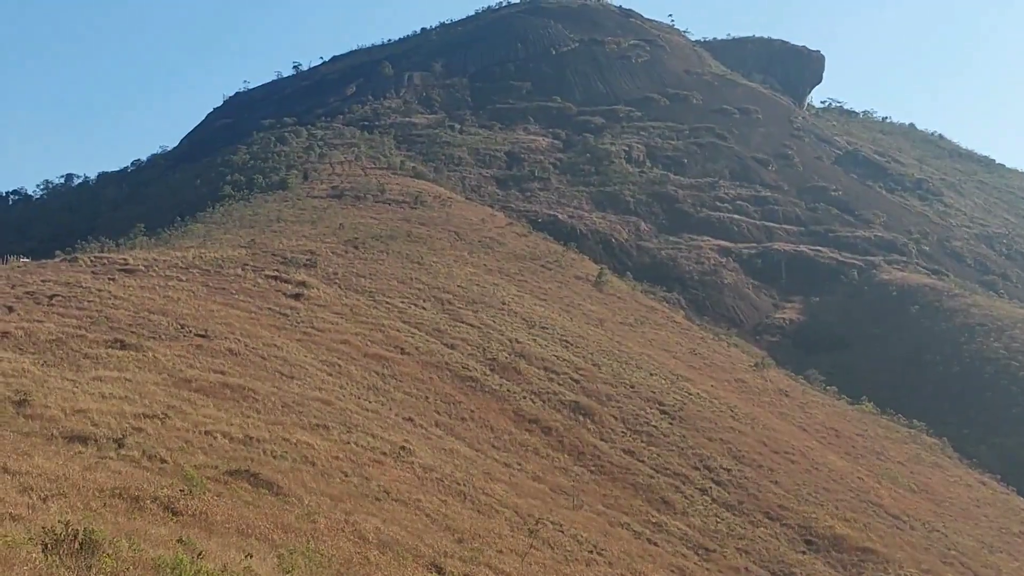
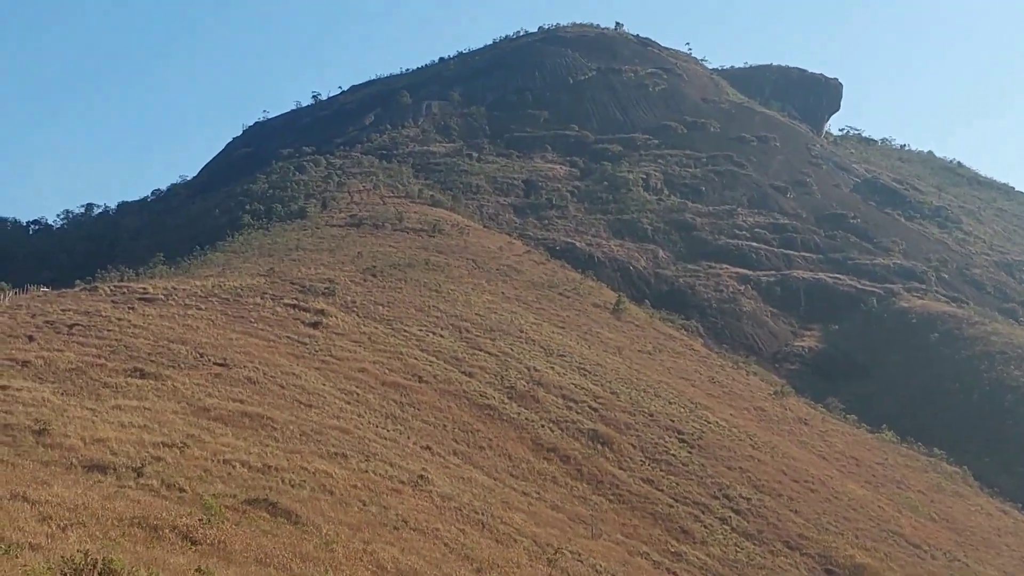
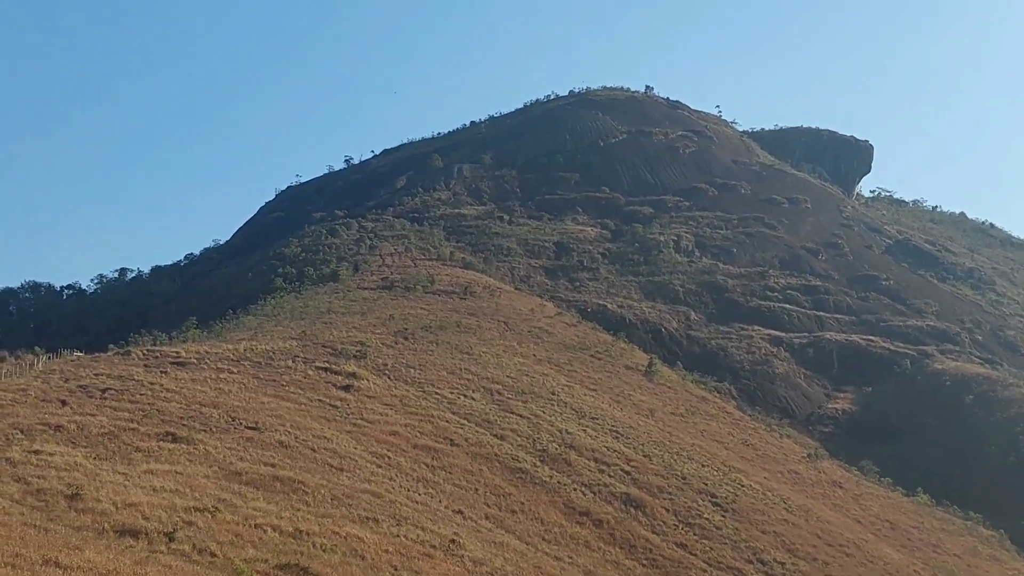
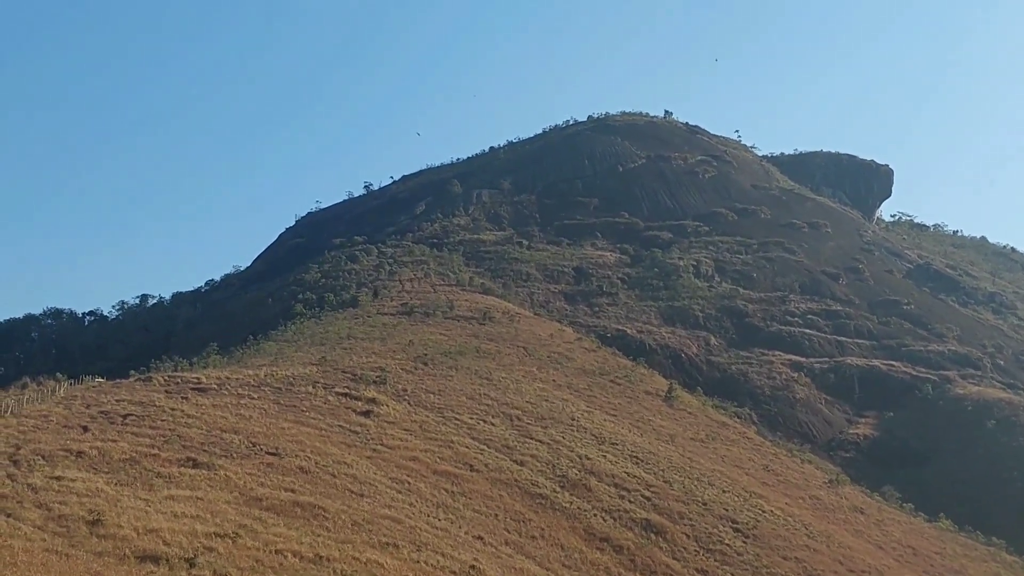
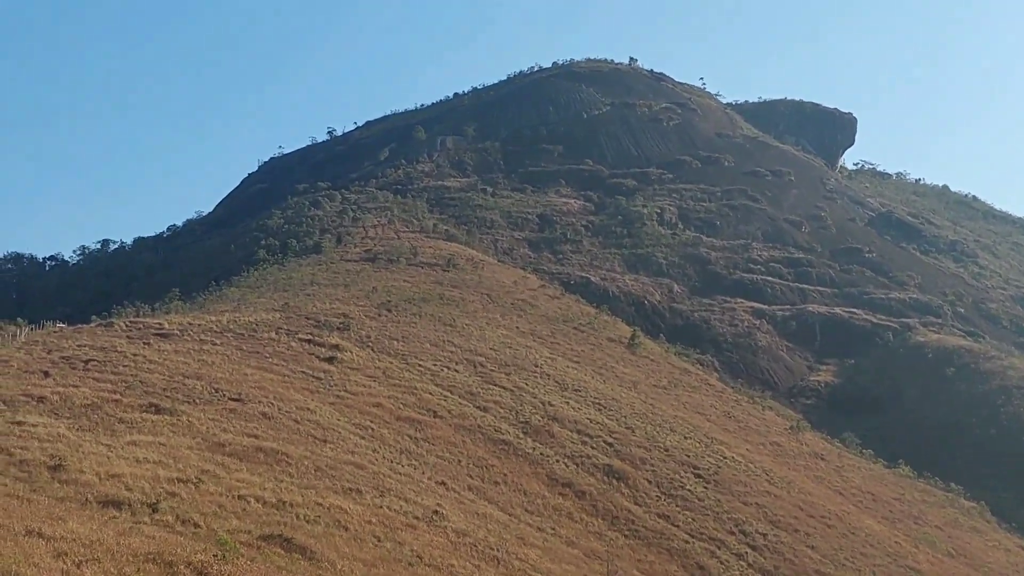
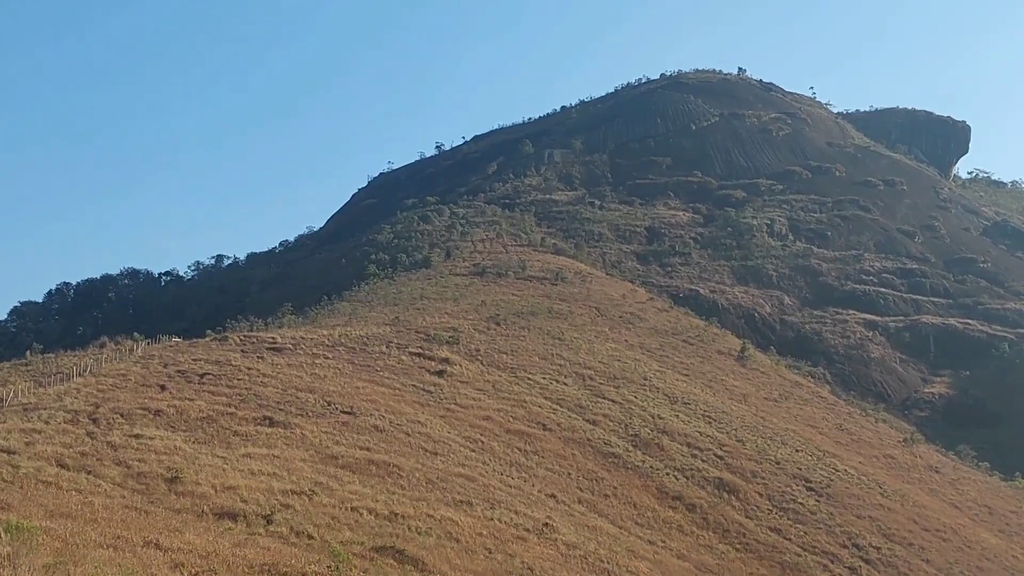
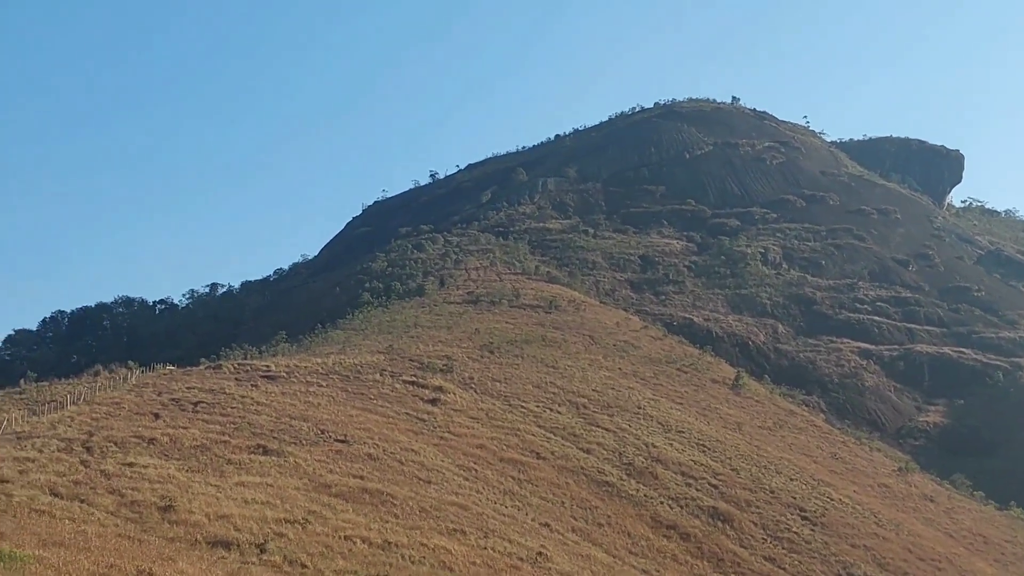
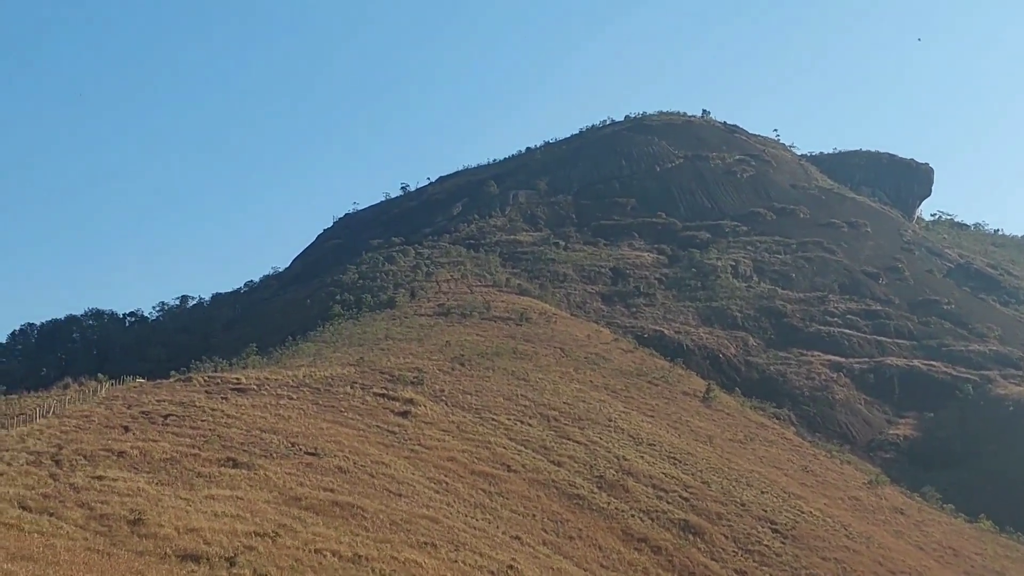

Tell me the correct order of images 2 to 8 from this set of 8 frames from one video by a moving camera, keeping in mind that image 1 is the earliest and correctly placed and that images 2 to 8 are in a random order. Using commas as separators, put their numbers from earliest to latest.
2, 5, 3, 4, 8, 7, 6
